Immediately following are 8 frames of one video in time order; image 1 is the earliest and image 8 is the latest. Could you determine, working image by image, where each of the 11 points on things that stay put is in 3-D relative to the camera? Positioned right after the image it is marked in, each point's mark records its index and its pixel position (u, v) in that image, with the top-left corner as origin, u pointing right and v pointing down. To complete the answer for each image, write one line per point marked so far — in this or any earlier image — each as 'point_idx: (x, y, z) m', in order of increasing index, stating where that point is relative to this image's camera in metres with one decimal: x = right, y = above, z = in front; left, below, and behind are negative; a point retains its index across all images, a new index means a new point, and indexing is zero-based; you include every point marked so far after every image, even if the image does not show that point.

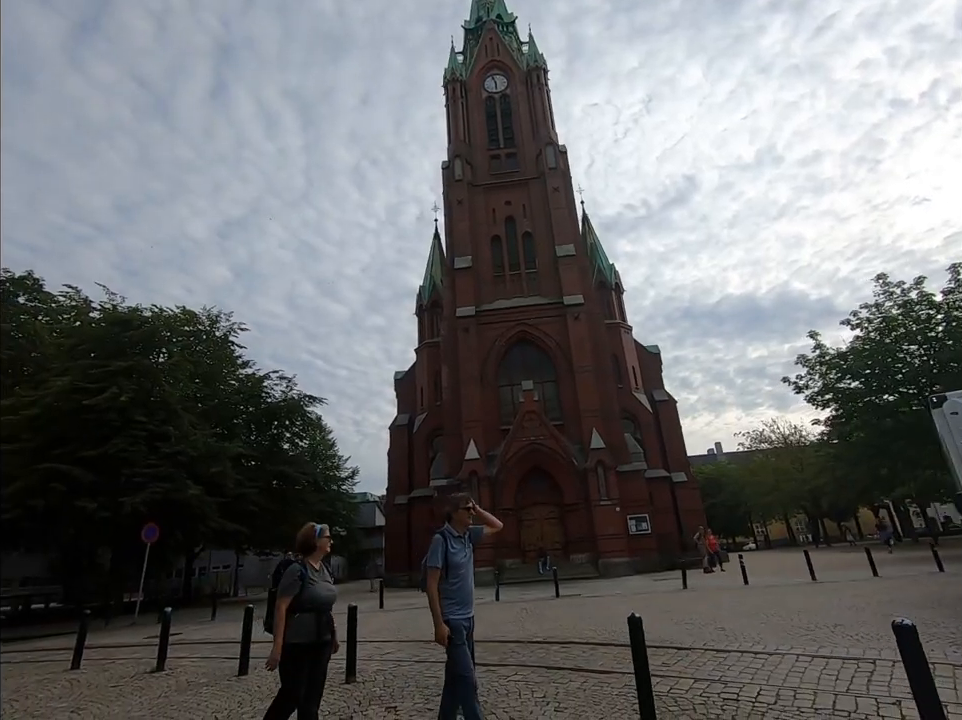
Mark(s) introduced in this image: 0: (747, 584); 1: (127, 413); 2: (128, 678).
0: (+7.9, -6.7, +15.2) m
1: (-12.6, -1.9, +18.1) m
2: (-5.2, -4.7, +7.5) m
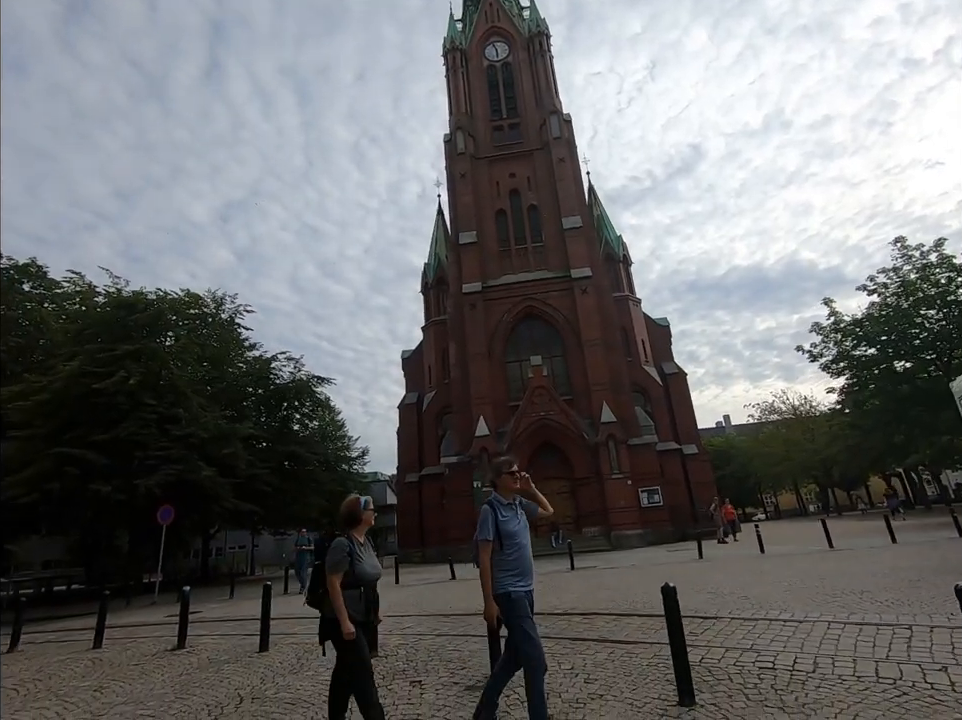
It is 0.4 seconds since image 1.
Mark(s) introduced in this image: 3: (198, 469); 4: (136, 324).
0: (+8.4, -5.7, +15.1) m
1: (-12.2, -1.3, +18.0) m
2: (-4.9, -4.4, +7.5) m
3: (-10.5, -4.0, +18.9) m
4: (-13.4, +1.4, +19.8) m
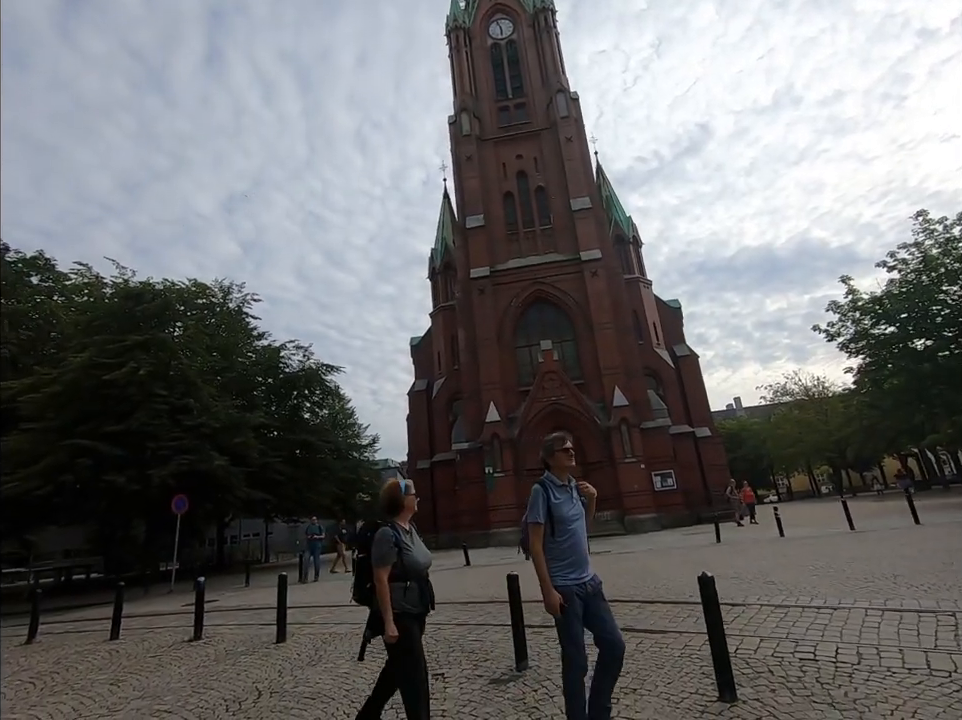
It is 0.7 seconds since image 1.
0: (+8.8, -5.1, +14.8) m
1: (-11.8, -0.9, +18.0) m
2: (-4.6, -4.2, +7.5) m
3: (-10.0, -3.6, +18.9) m
4: (-13.0, +1.8, +19.6) m
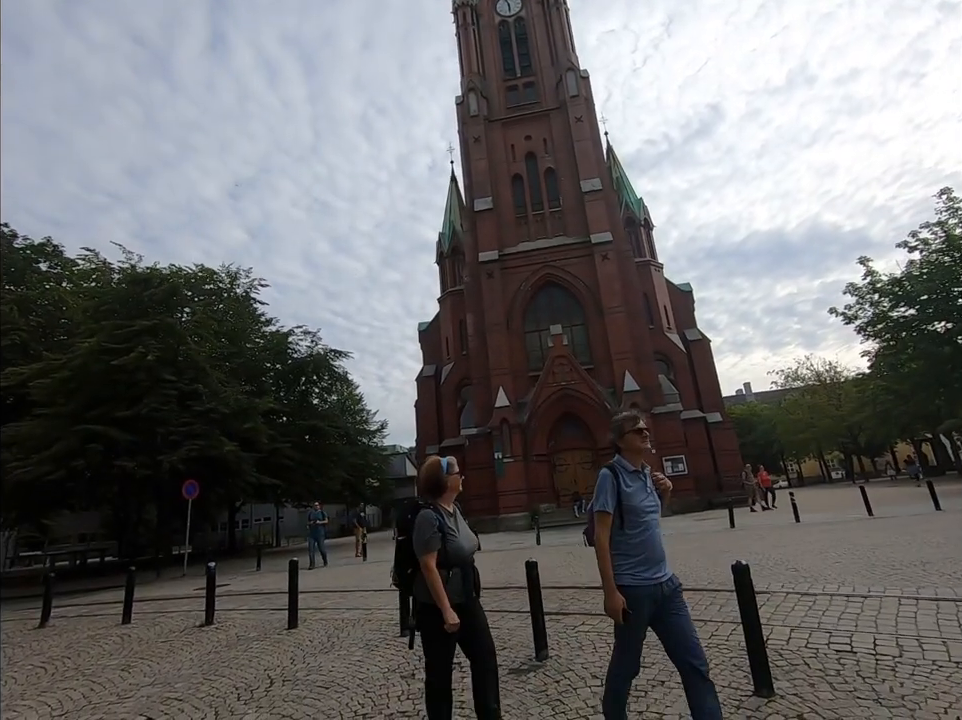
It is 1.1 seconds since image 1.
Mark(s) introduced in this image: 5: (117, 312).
0: (+9.1, -4.6, +14.6) m
1: (-11.4, -0.4, +17.9) m
2: (-4.4, -4.0, +7.4) m
3: (-9.7, -3.1, +18.8) m
4: (-12.6, +2.3, +19.5) m
5: (-14.0, +1.8, +19.6) m
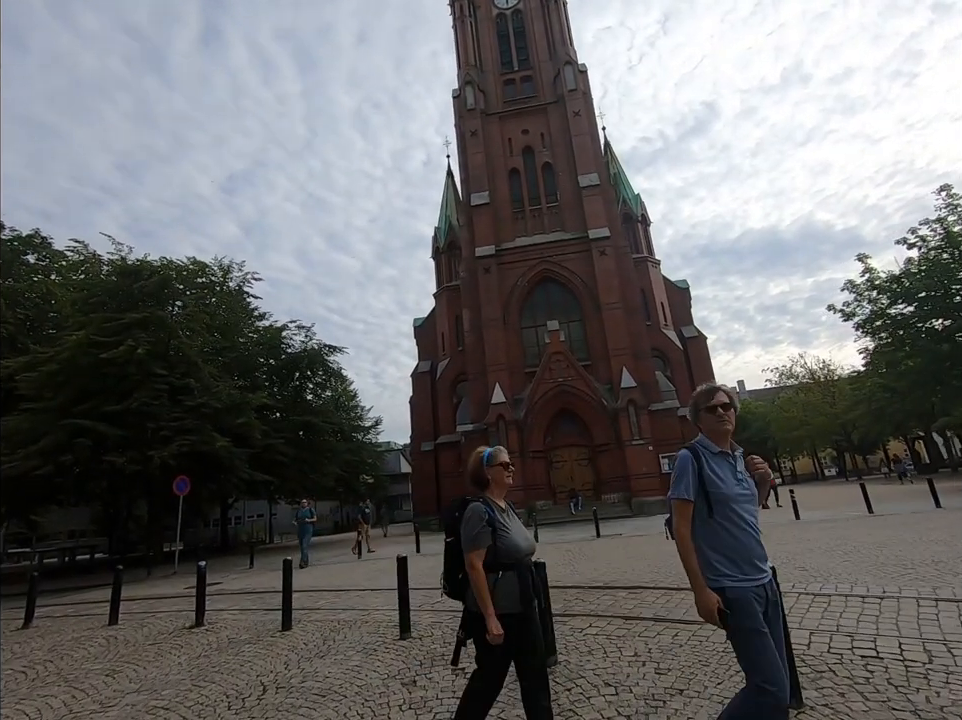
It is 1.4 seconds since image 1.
0: (+9.0, -4.5, +14.5) m
1: (-11.5, -0.2, +17.5) m
2: (-4.4, -3.8, +7.1) m
3: (-9.8, -2.9, +18.5) m
4: (-12.7, +2.6, +19.1) m
5: (-14.1, +2.1, +19.2) m
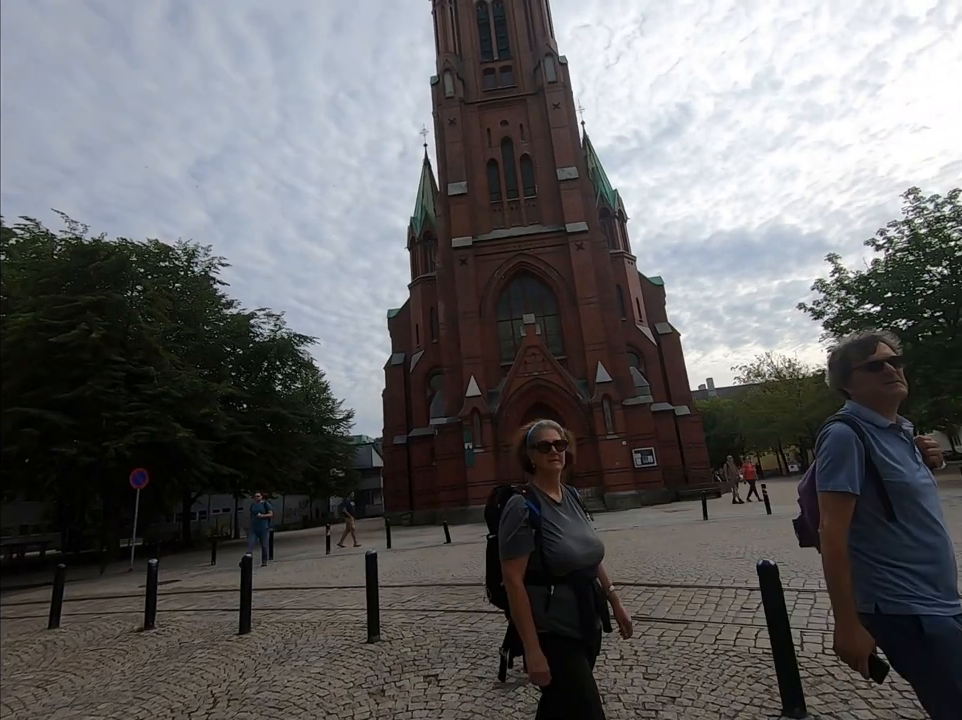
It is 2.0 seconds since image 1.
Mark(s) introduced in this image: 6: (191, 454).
0: (+8.3, -4.4, +14.6) m
1: (-12.3, +0.3, +16.5) m
2: (-4.7, -3.6, +6.5) m
3: (-10.7, -2.4, +17.6) m
4: (-13.6, +3.1, +18.0) m
5: (-15.0, +2.6, +18.0) m
6: (-10.9, -3.5, +19.0) m
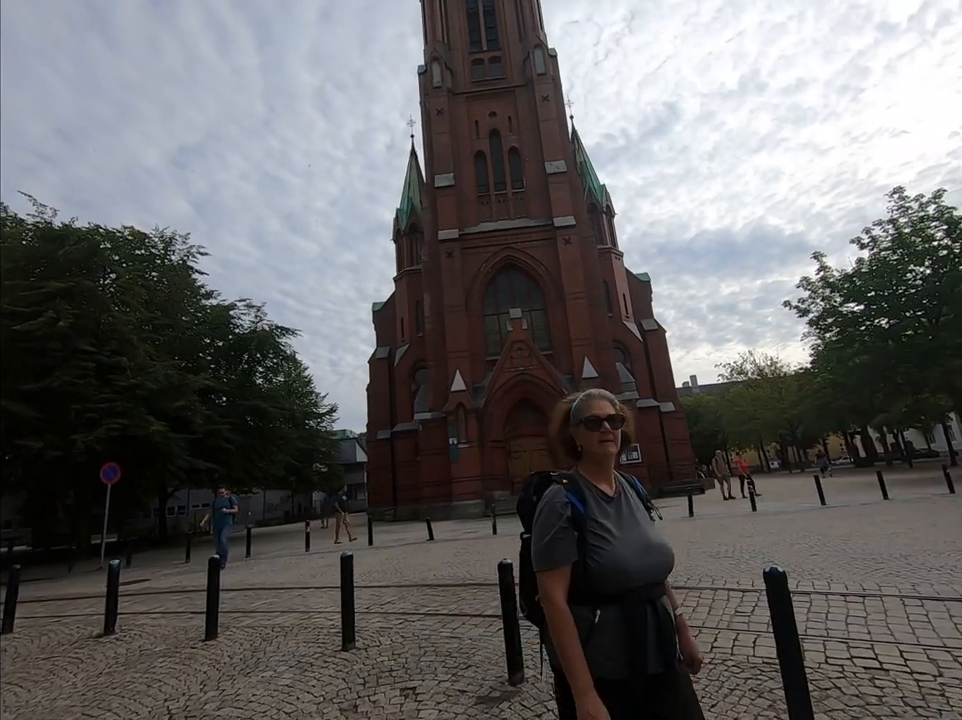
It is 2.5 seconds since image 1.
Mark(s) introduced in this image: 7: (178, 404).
0: (+7.8, -4.3, +14.5) m
1: (-12.8, +0.6, +15.8) m
2: (-5.0, -3.4, +6.1) m
3: (-11.2, -2.1, +17.0) m
4: (-14.0, +3.4, +17.3) m
5: (-15.5, +3.0, +17.2) m
6: (-11.4, -3.2, +18.4) m
7: (-11.1, -1.6, +18.6) m
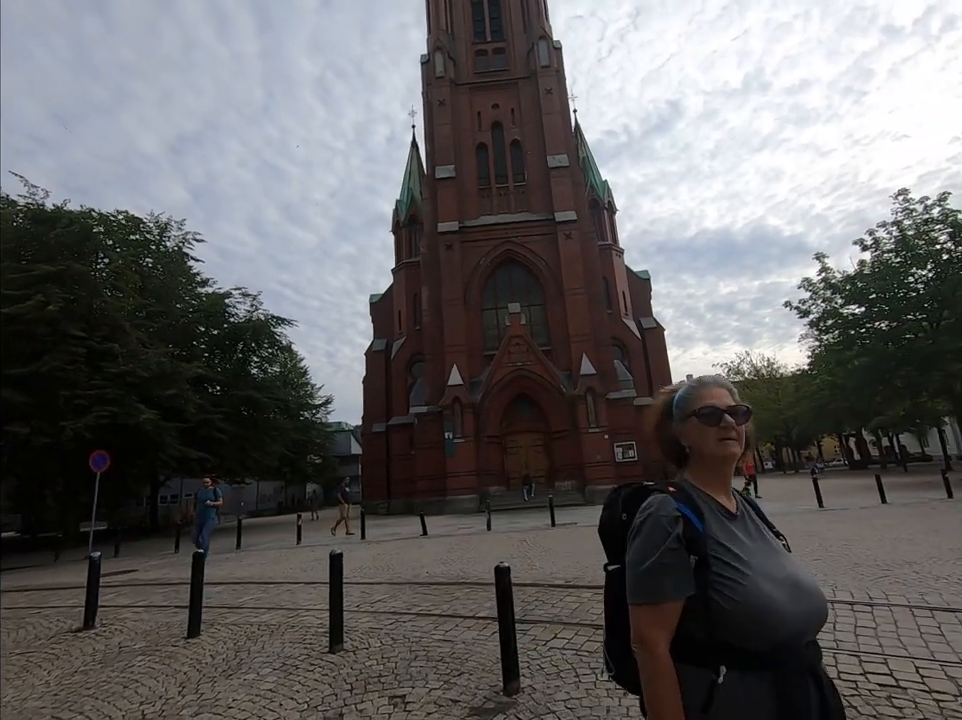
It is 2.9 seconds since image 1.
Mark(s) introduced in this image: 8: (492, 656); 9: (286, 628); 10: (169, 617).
0: (+7.7, -4.3, +14.4) m
1: (-12.8, +1.0, +15.5) m
2: (-5.0, -3.2, +5.9) m
3: (-11.3, -1.7, +16.7) m
4: (-14.0, +3.9, +16.9) m
5: (-15.5, +3.5, +16.9) m
6: (-11.6, -2.7, +18.1) m
7: (-11.2, -1.2, +18.3) m
8: (+0.1, -2.6, +4.4) m
9: (-2.1, -2.9, +5.6) m
10: (-3.9, -3.2, +6.4) m
